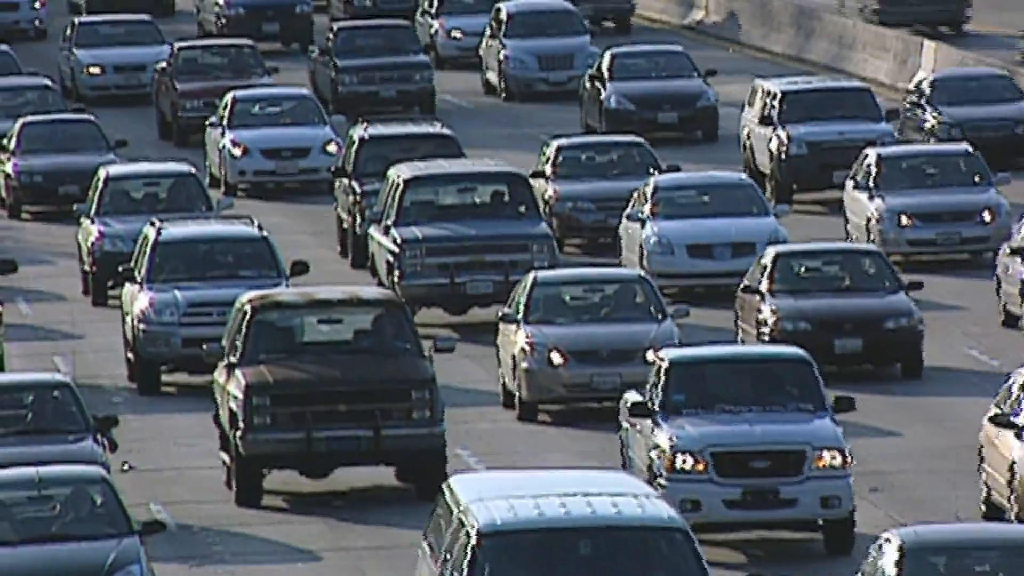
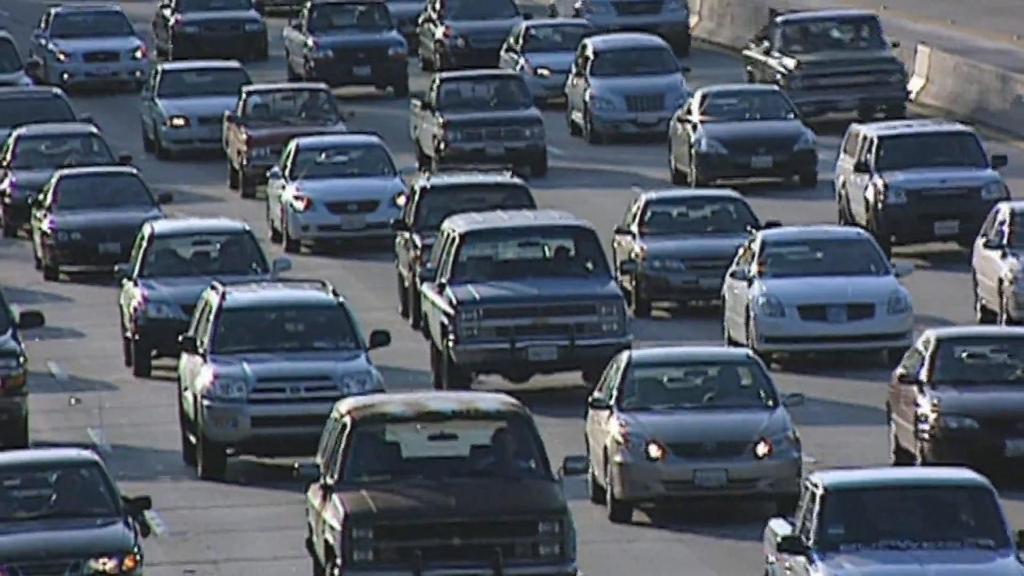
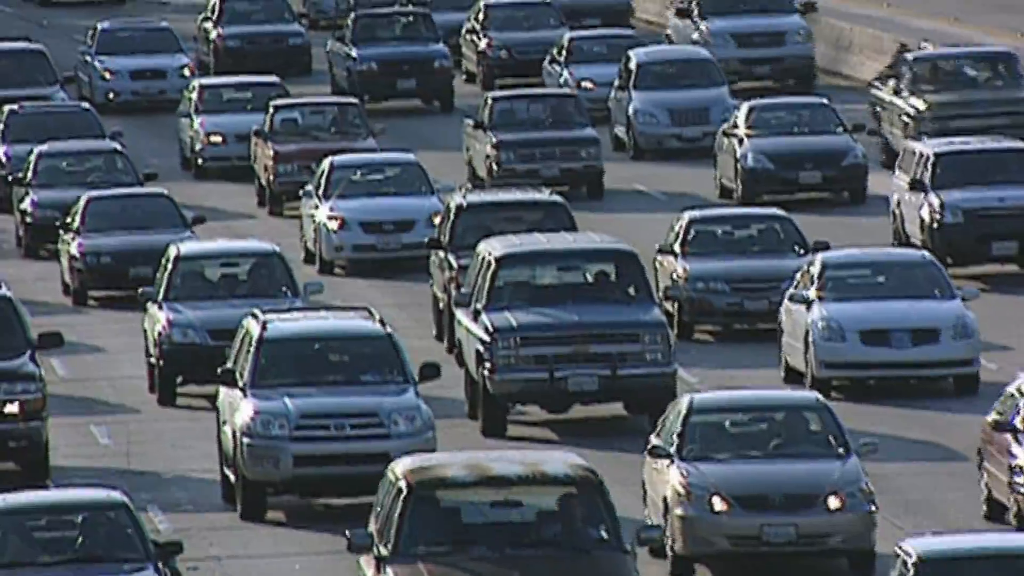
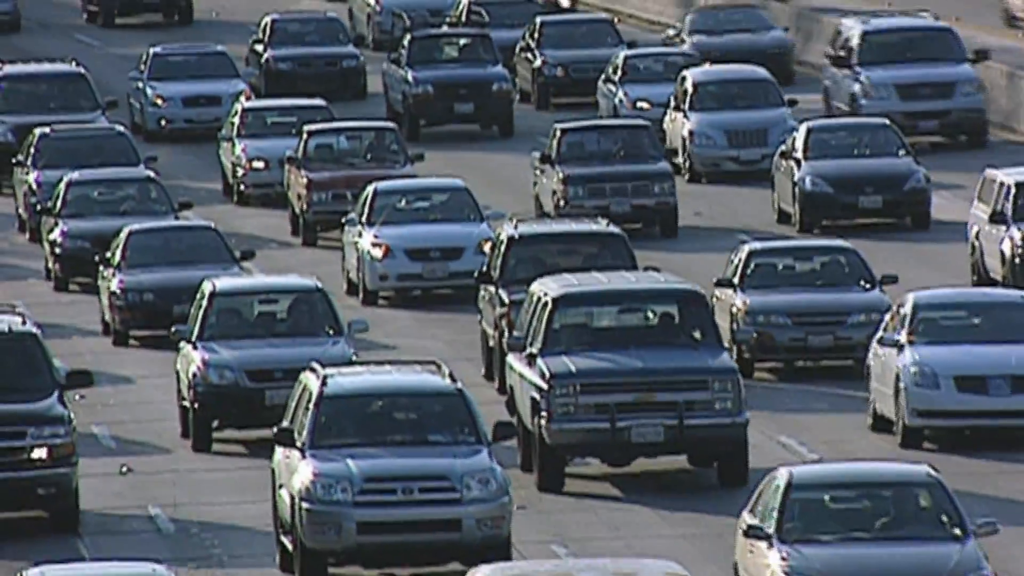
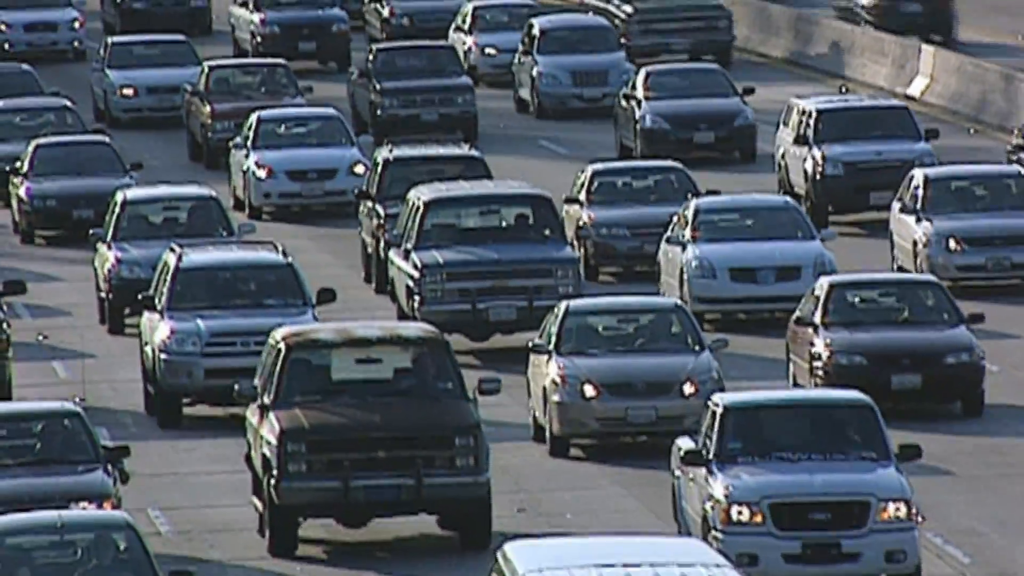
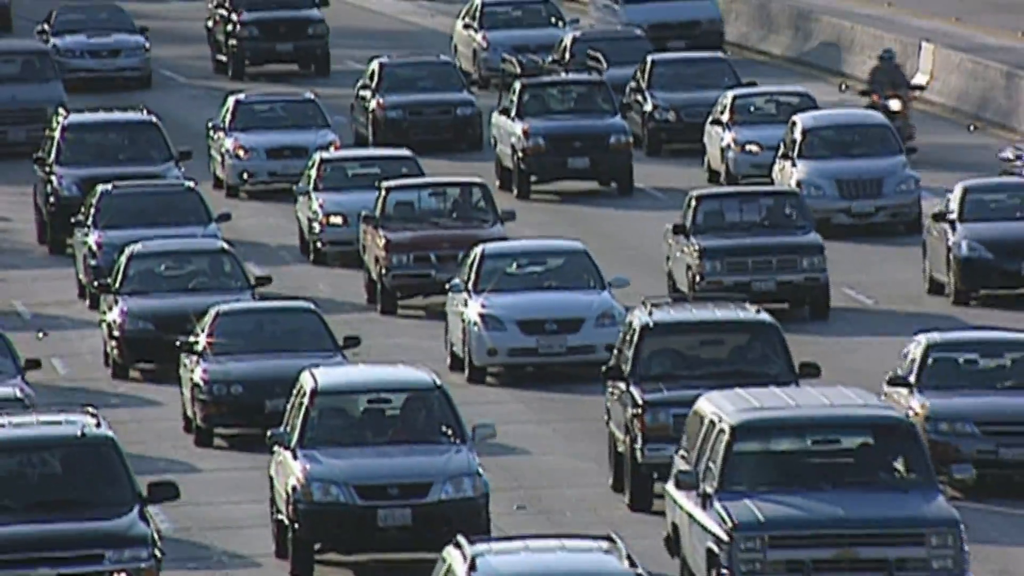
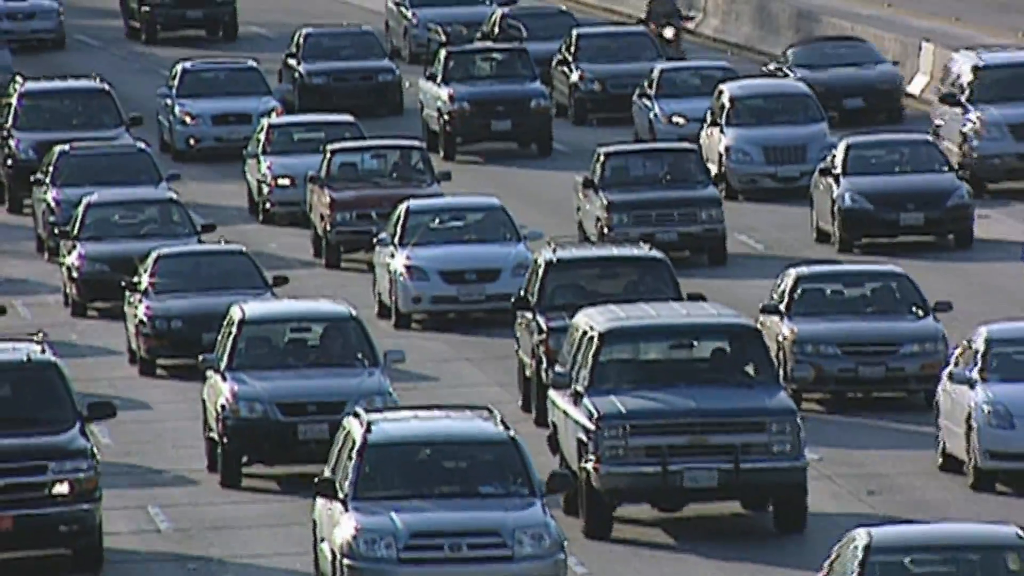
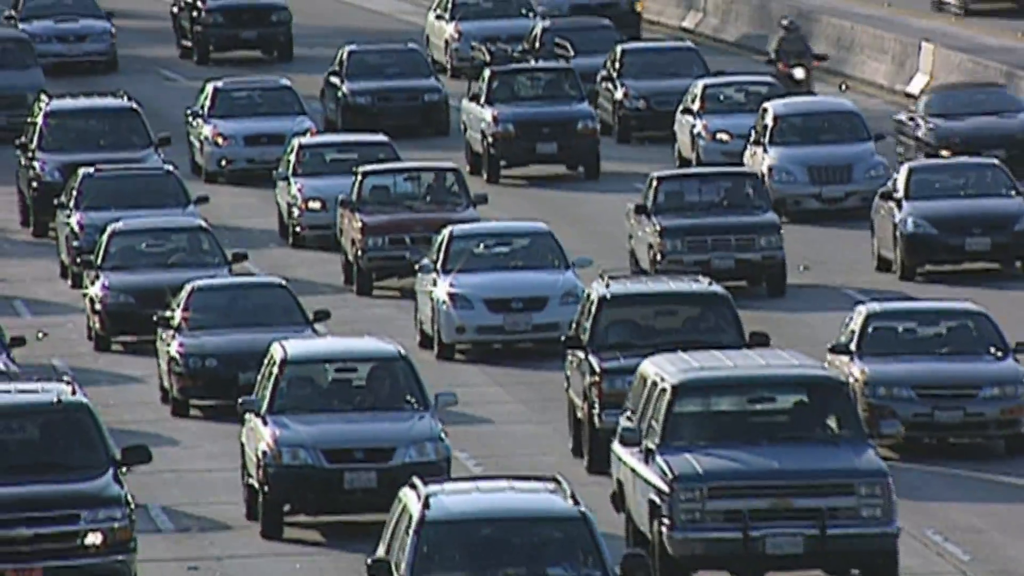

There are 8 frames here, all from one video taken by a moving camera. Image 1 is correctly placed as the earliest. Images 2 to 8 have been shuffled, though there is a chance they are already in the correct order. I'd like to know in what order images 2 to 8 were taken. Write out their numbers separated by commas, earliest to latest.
5, 2, 3, 4, 7, 8, 6
